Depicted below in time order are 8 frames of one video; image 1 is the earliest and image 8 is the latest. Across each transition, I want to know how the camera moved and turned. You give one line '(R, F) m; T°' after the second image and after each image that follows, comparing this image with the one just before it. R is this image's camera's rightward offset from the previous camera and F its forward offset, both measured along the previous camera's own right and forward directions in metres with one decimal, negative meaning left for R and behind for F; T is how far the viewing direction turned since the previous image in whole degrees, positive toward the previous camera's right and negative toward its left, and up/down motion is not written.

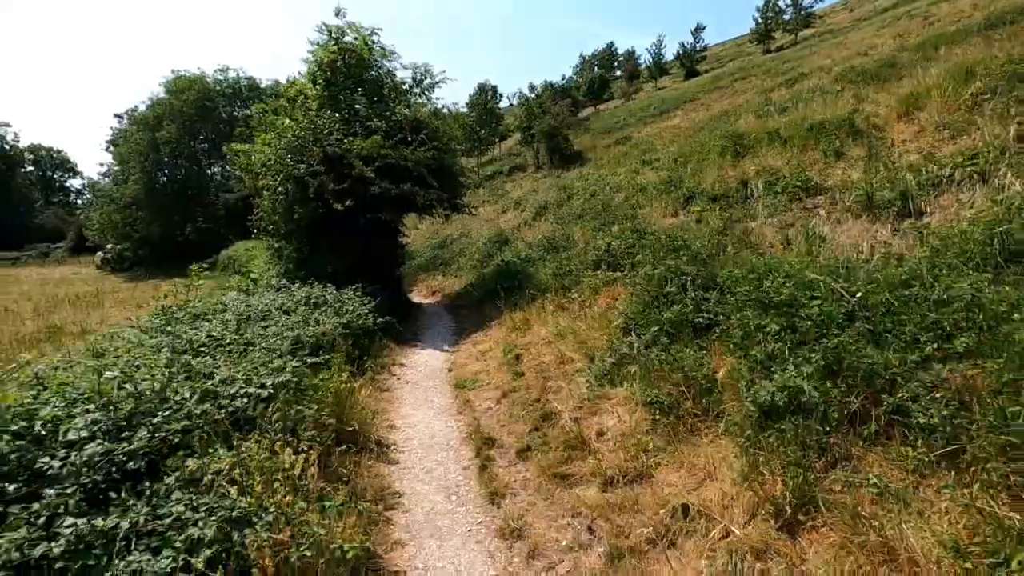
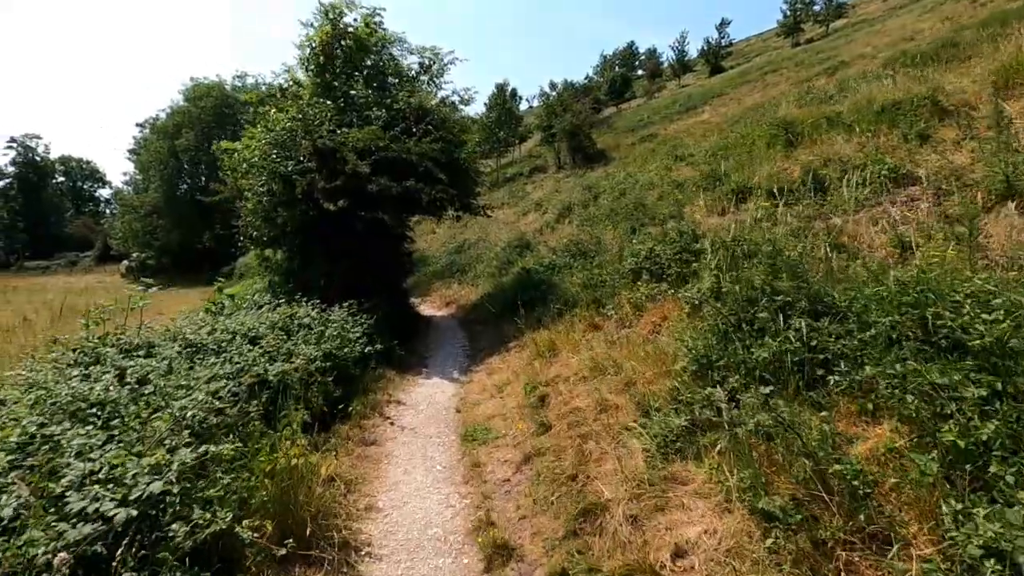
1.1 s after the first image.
(0.0, +1.9) m; -2°
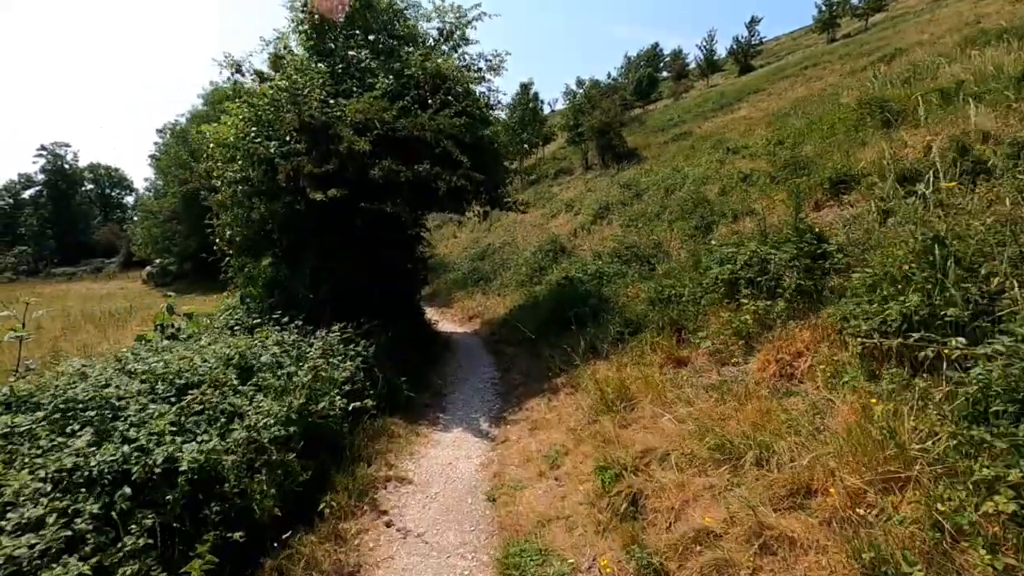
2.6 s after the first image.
(-0.4, +2.5) m; -2°
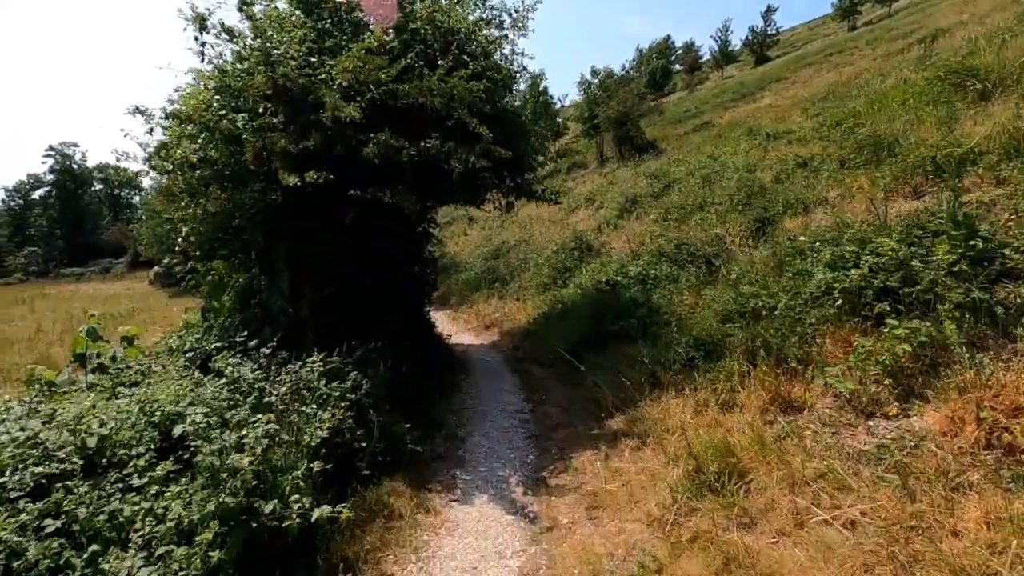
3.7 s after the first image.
(-0.3, +1.9) m; -1°
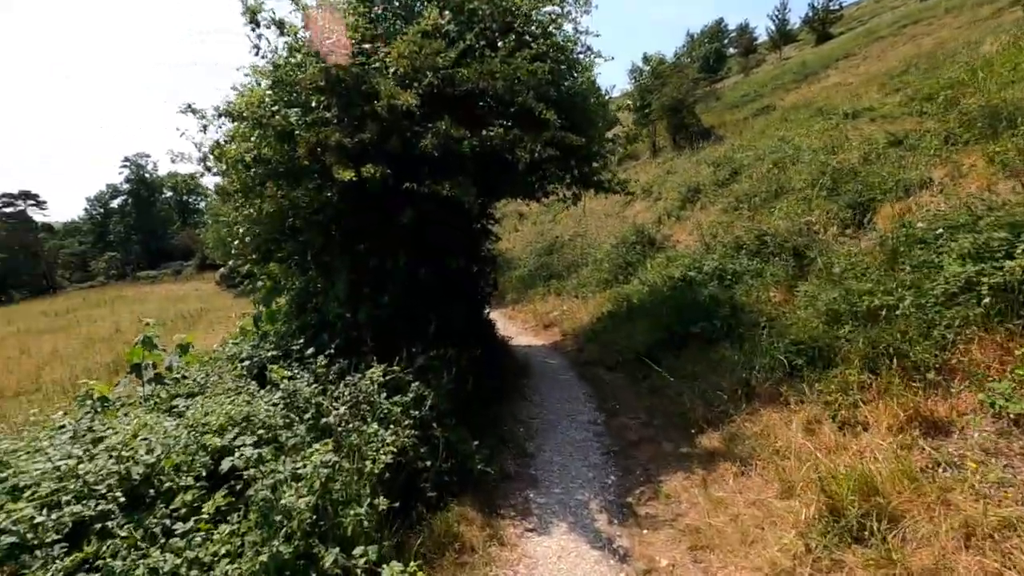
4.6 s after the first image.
(-0.3, +0.6) m; -5°
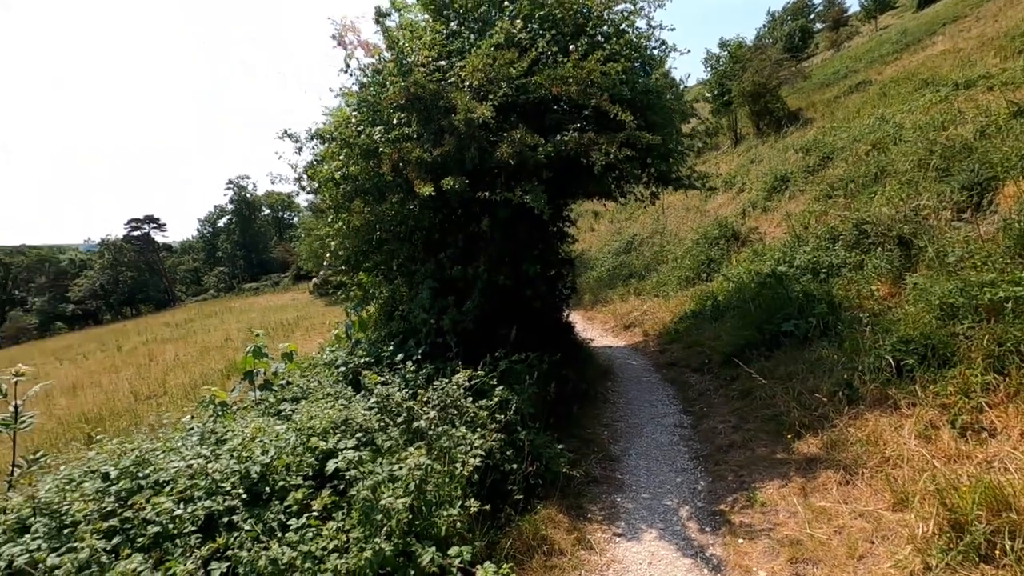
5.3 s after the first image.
(0.0, 0.0) m; -8°
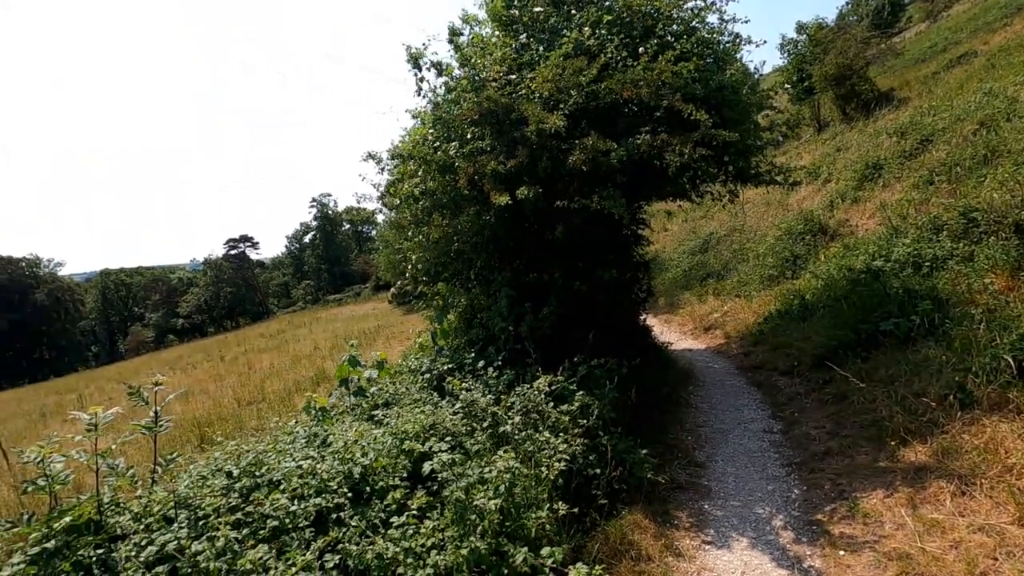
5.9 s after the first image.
(-0.1, -0.1) m; -8°
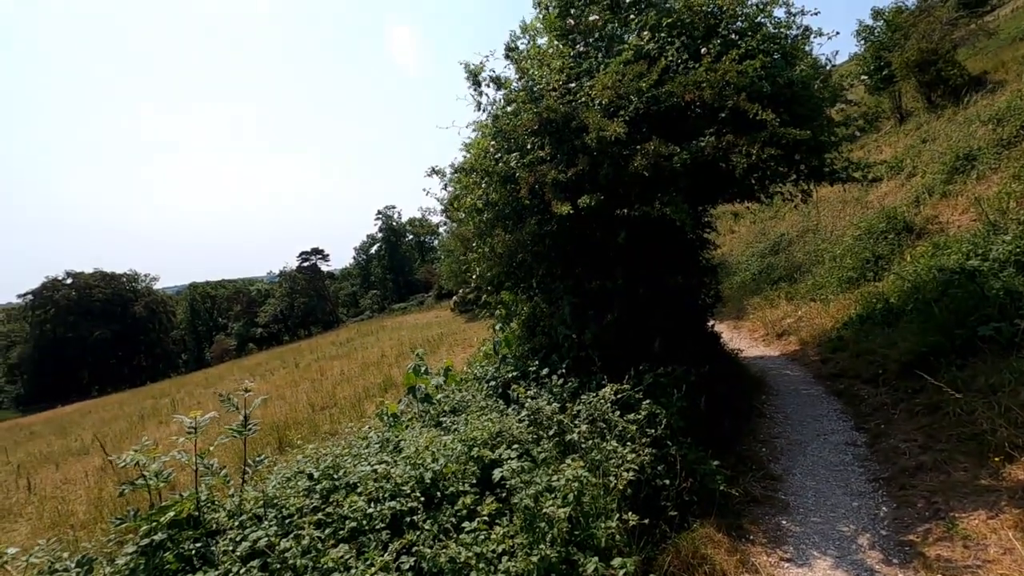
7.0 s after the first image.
(0.0, 0.0) m; -6°
